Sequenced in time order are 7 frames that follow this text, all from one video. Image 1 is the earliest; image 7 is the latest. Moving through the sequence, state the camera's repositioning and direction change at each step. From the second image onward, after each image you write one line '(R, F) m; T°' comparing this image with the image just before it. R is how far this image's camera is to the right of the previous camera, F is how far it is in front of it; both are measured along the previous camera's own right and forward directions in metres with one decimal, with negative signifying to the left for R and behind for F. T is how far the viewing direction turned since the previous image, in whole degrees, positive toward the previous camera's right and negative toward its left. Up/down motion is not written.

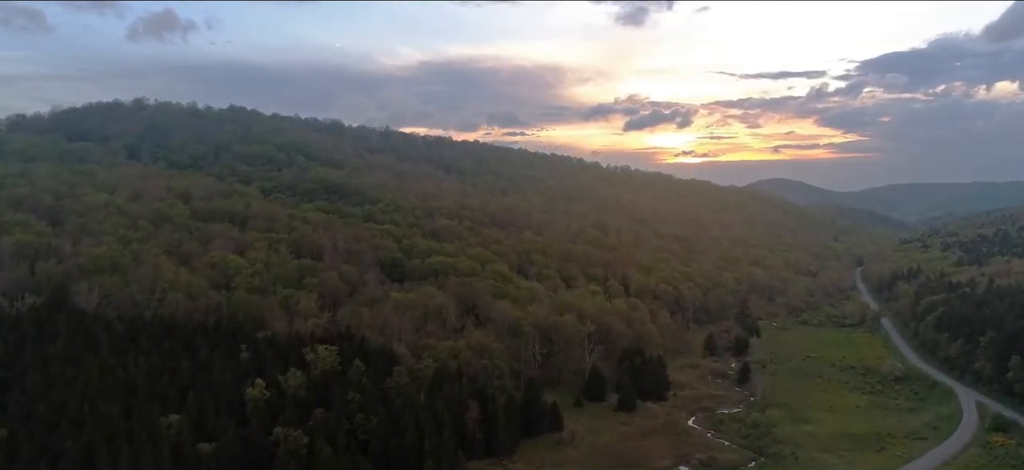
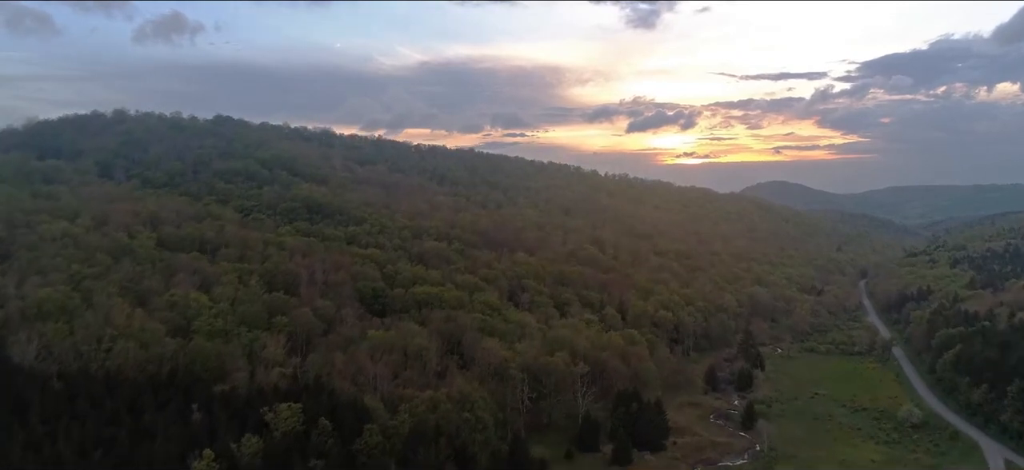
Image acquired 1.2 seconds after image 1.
(+0.6, +2.7) m; 0°
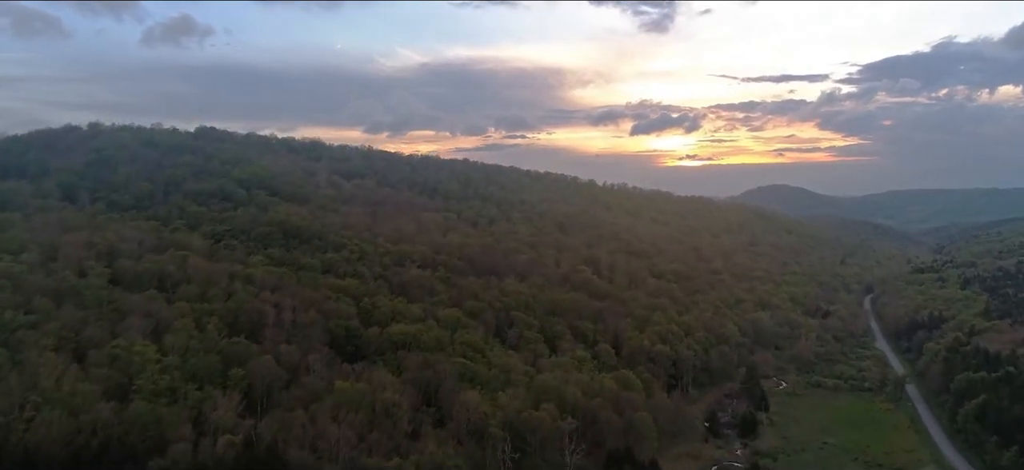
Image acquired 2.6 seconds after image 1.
(+0.8, +3.1) m; 0°
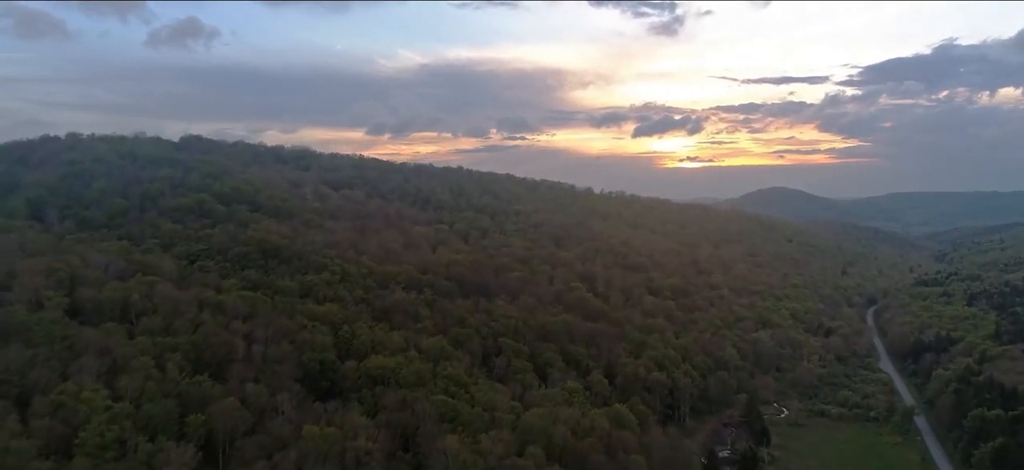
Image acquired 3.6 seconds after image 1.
(+0.7, +2.3) m; 0°
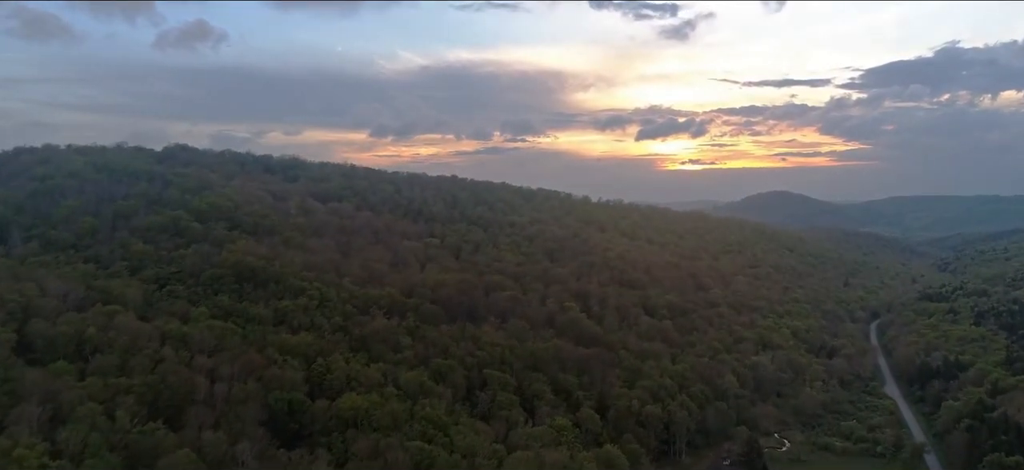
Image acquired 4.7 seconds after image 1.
(+0.8, +2.4) m; 0°
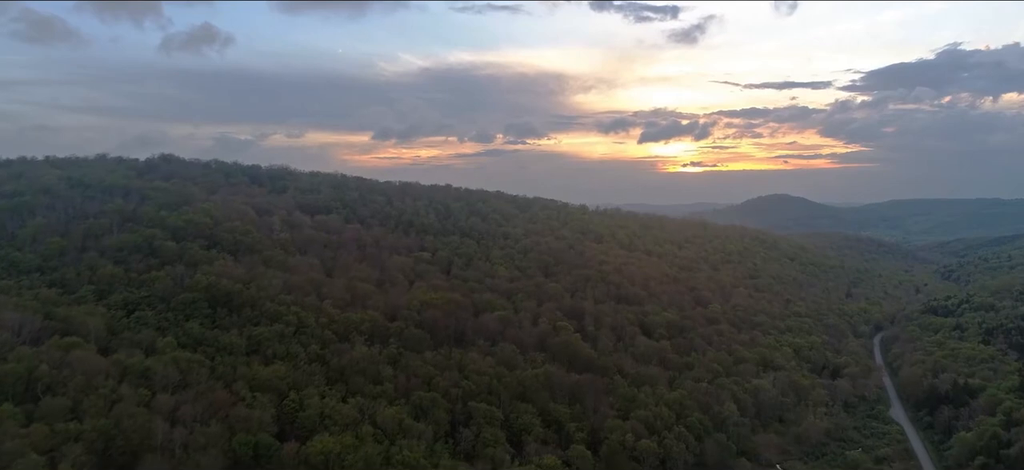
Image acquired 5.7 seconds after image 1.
(+0.7, +2.3) m; 0°
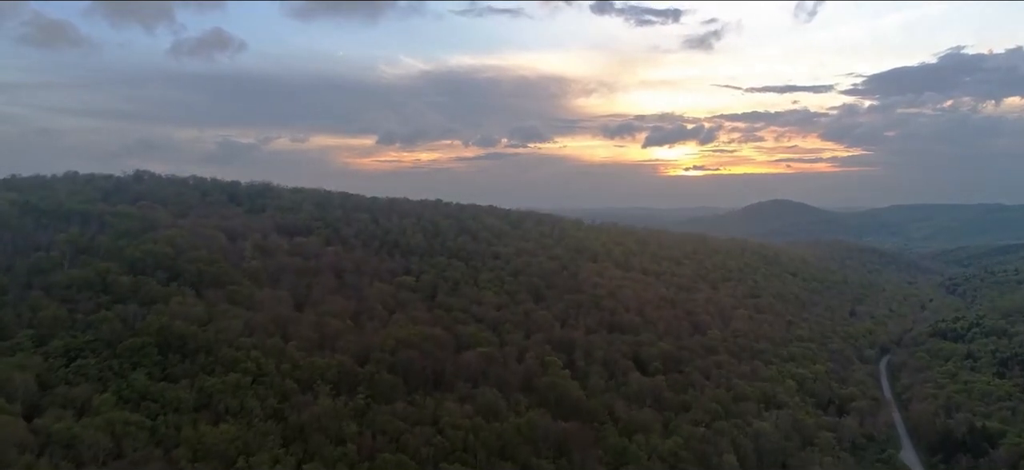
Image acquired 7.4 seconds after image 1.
(+1.2, +3.7) m; 0°
